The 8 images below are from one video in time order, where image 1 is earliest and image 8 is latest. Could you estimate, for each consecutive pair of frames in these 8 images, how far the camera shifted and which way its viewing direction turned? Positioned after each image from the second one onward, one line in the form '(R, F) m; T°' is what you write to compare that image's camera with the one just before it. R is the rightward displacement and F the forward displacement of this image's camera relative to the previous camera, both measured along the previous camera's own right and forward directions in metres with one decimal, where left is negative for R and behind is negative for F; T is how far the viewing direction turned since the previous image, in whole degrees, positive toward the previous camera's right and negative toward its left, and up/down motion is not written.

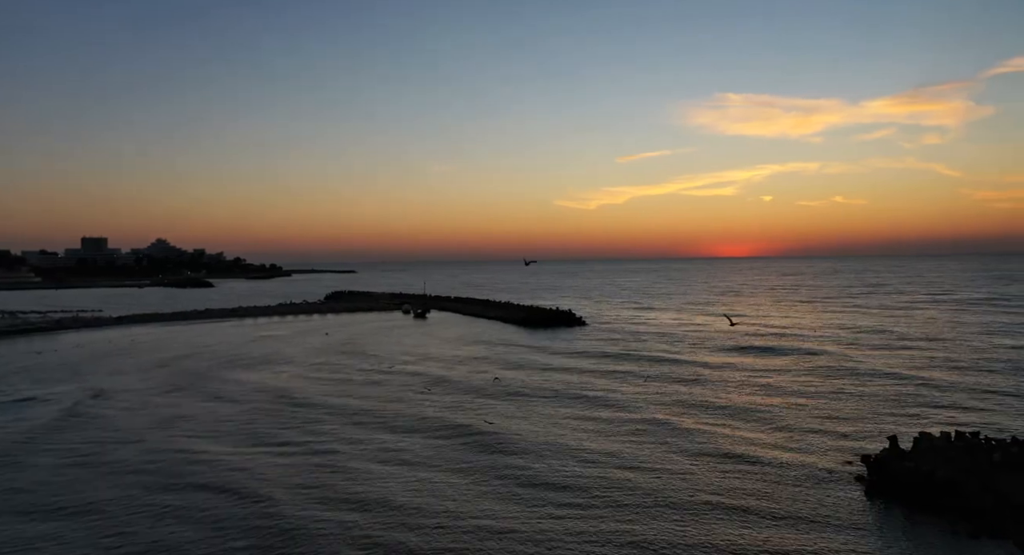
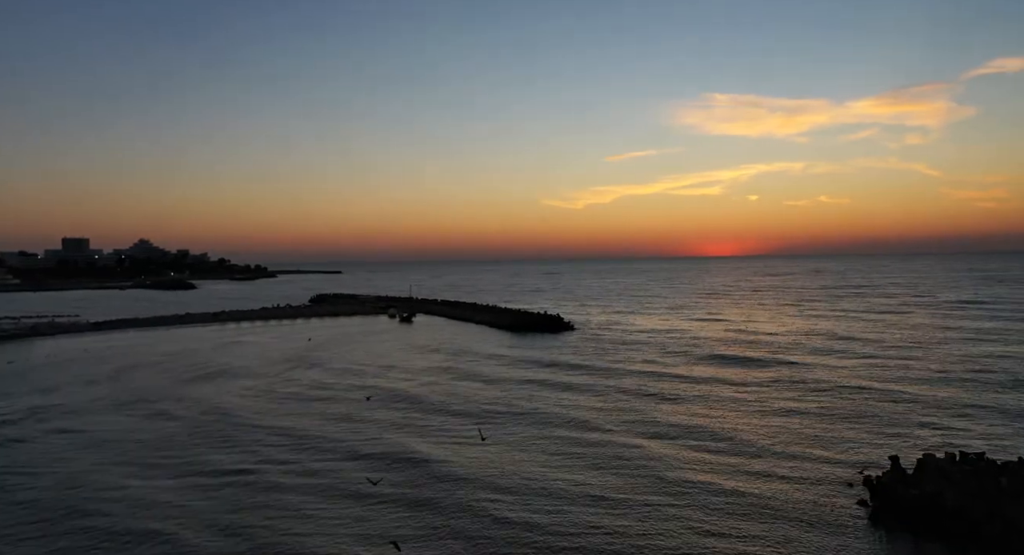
(+0.1, +0.9) m; +1°
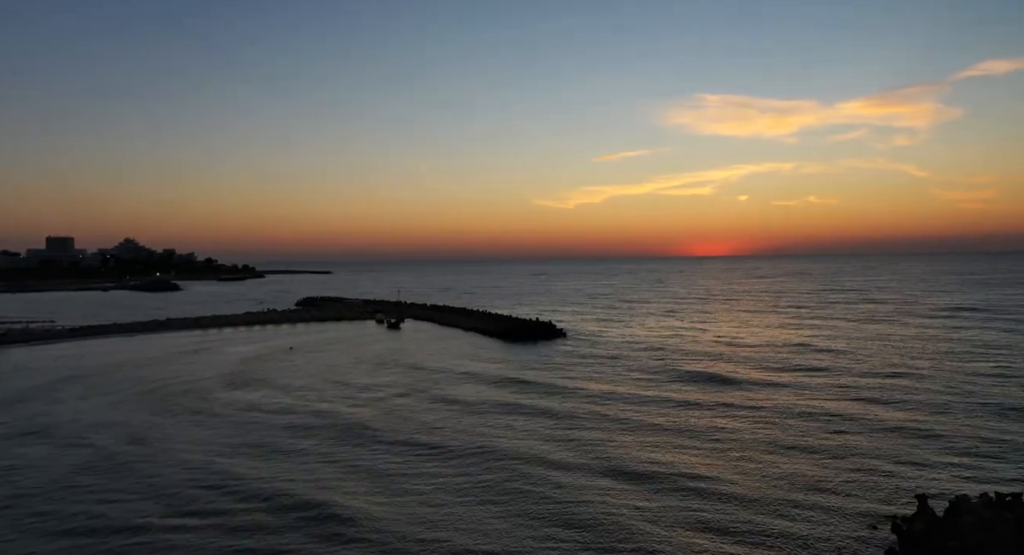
(0.0, +1.5) m; +1°
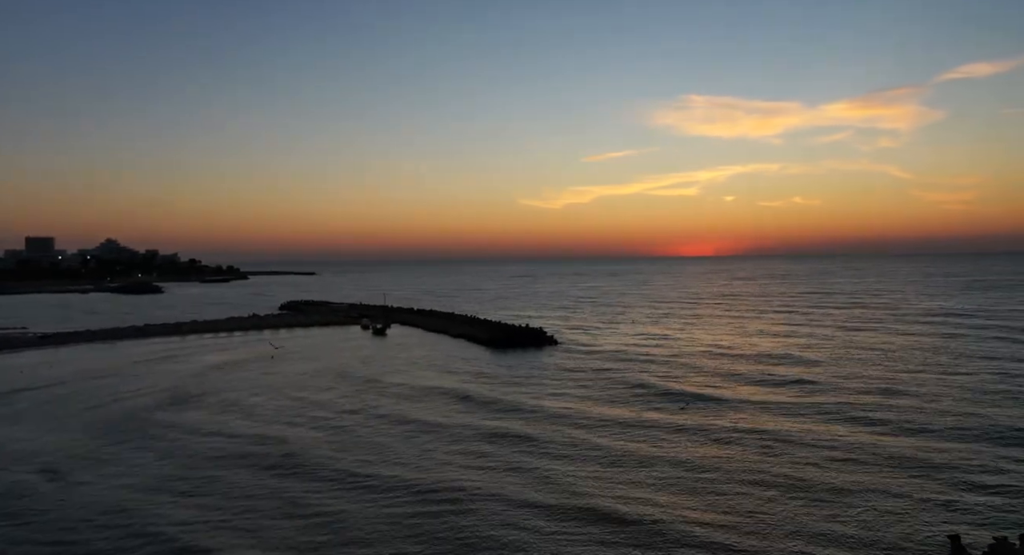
(-0.2, +1.3) m; +1°
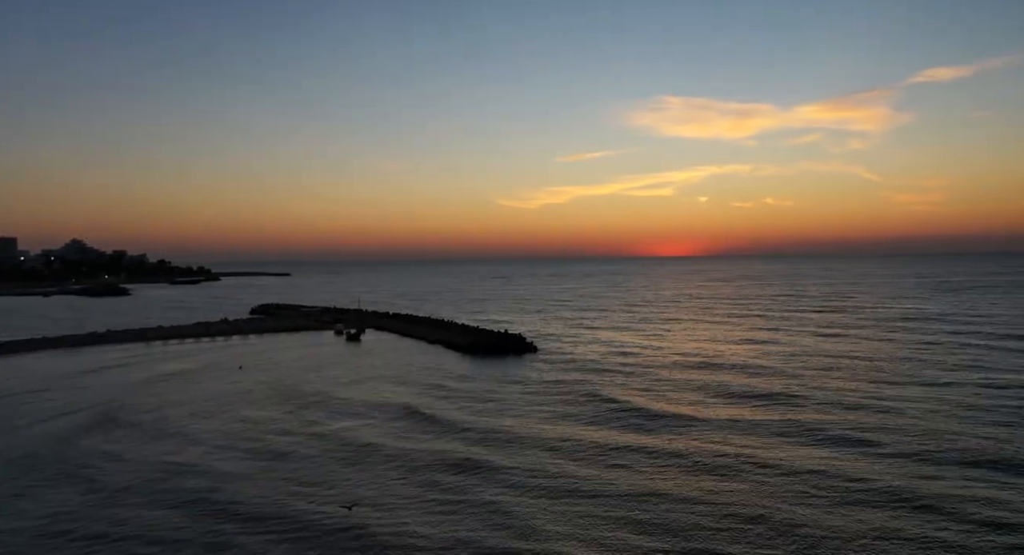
(-0.1, +1.3) m; +2°
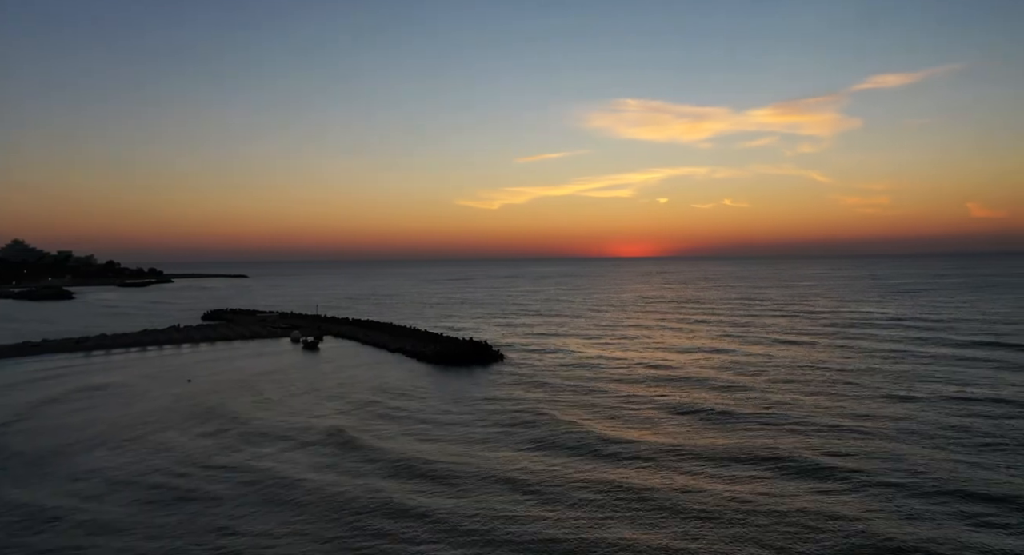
(-0.3, +1.6) m; +3°
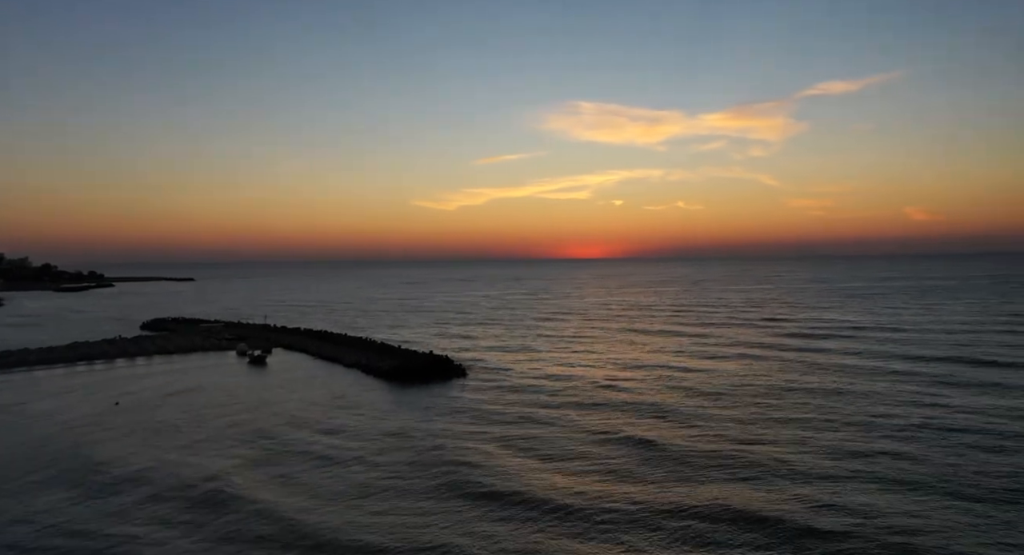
(-0.4, +2.8) m; +4°
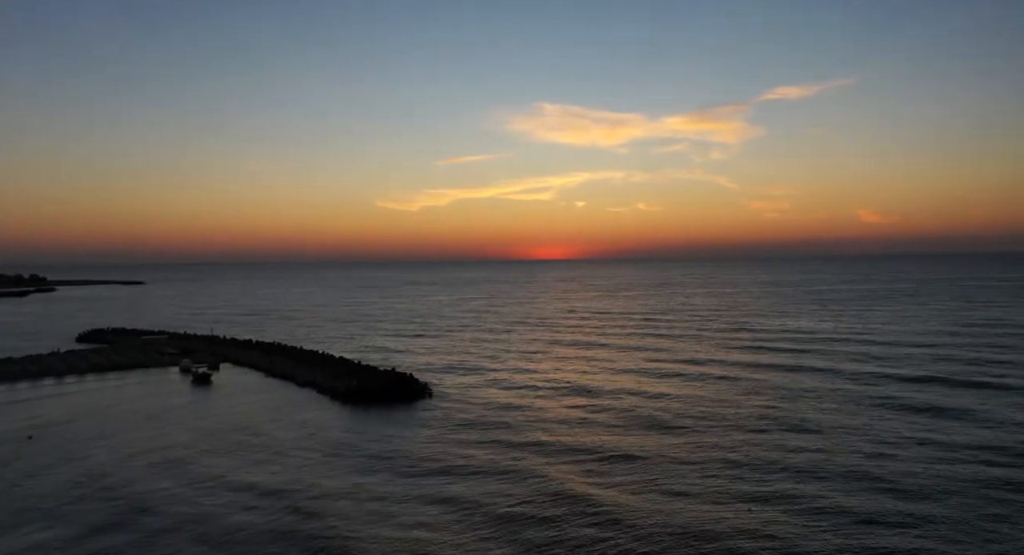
(-0.5, +3.6) m; +3°
